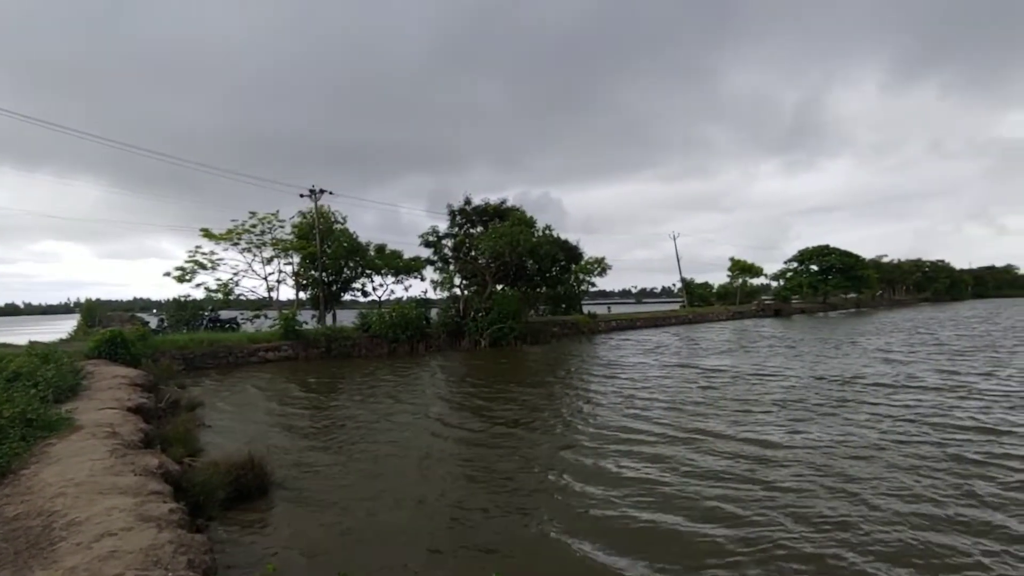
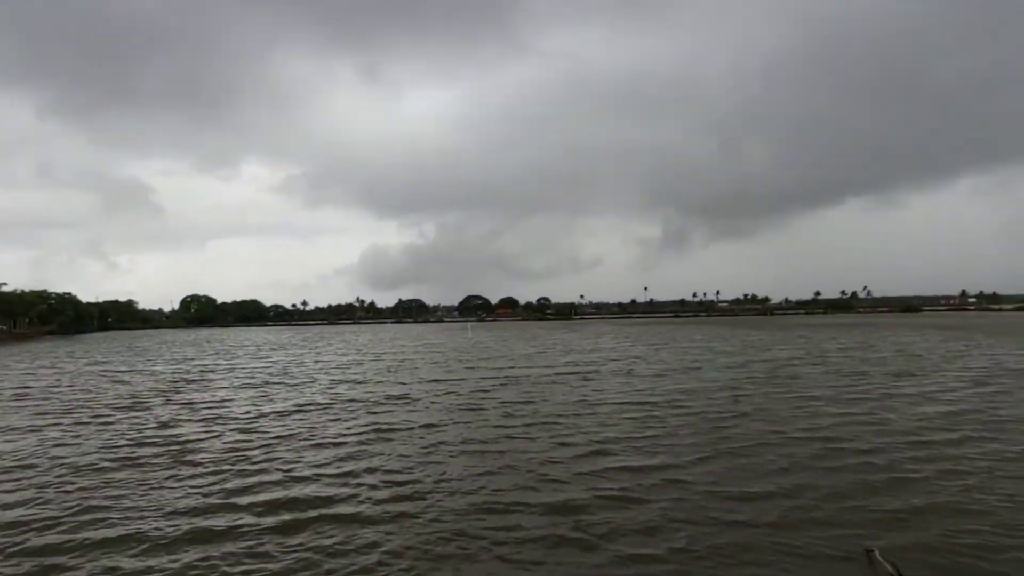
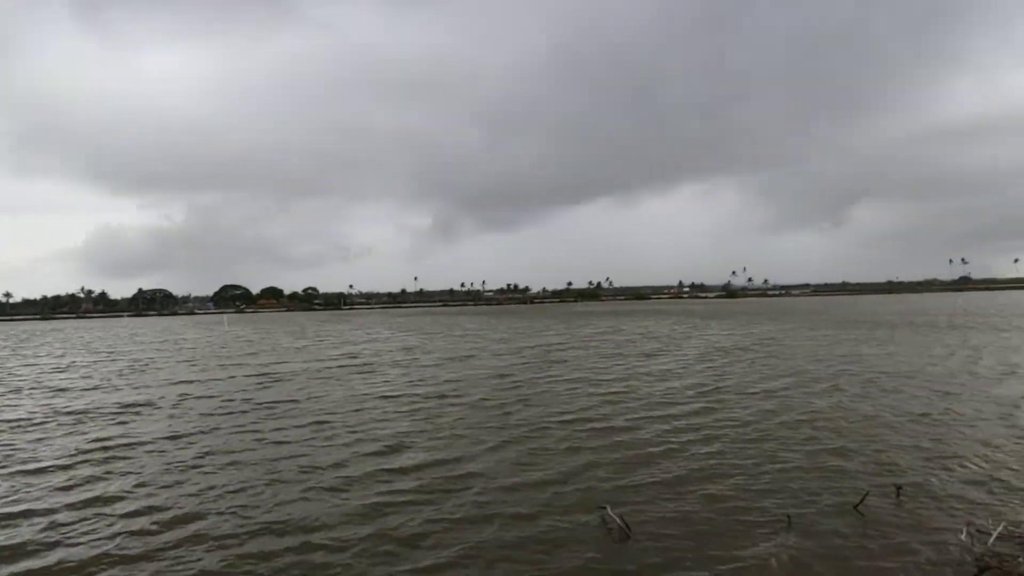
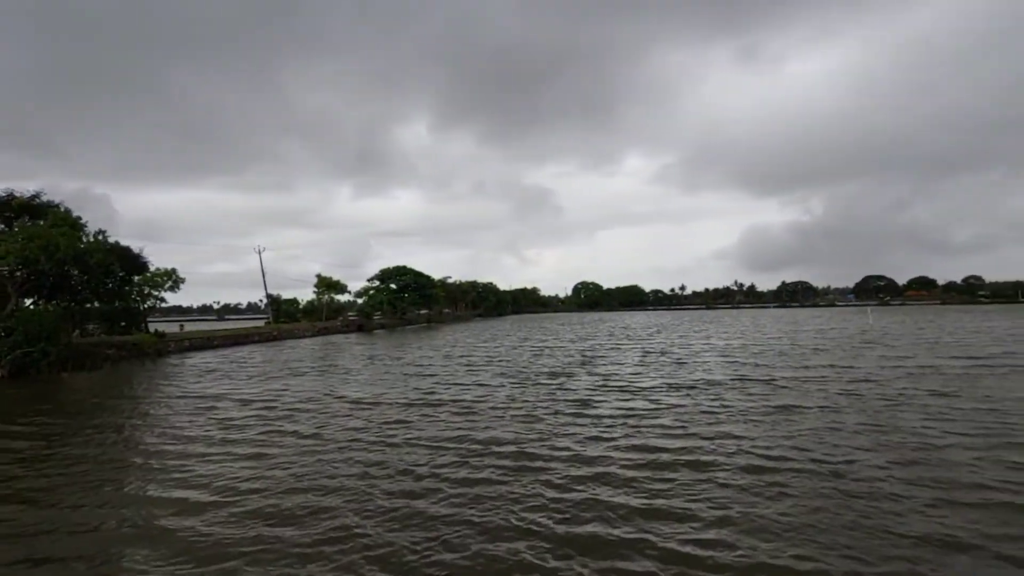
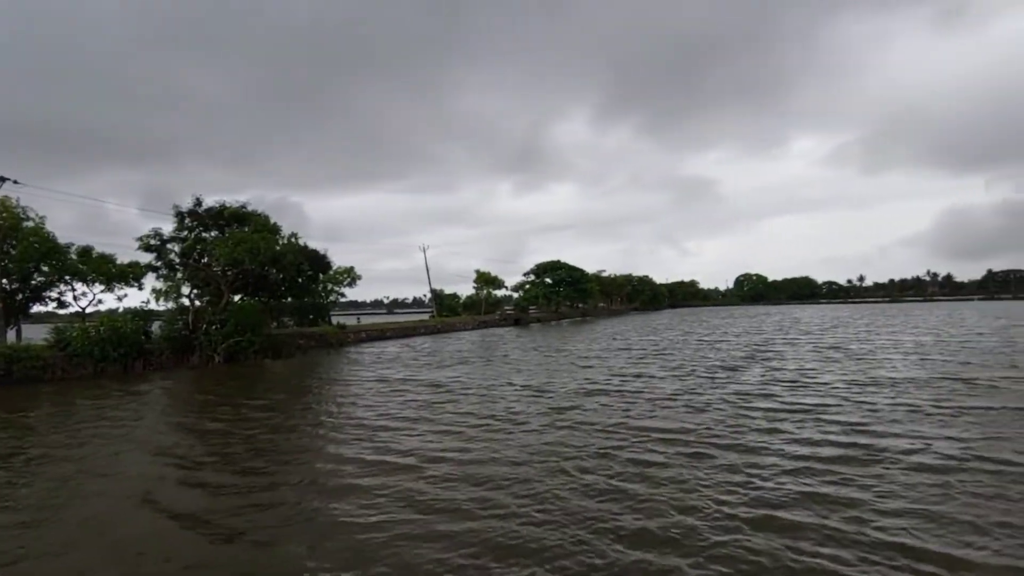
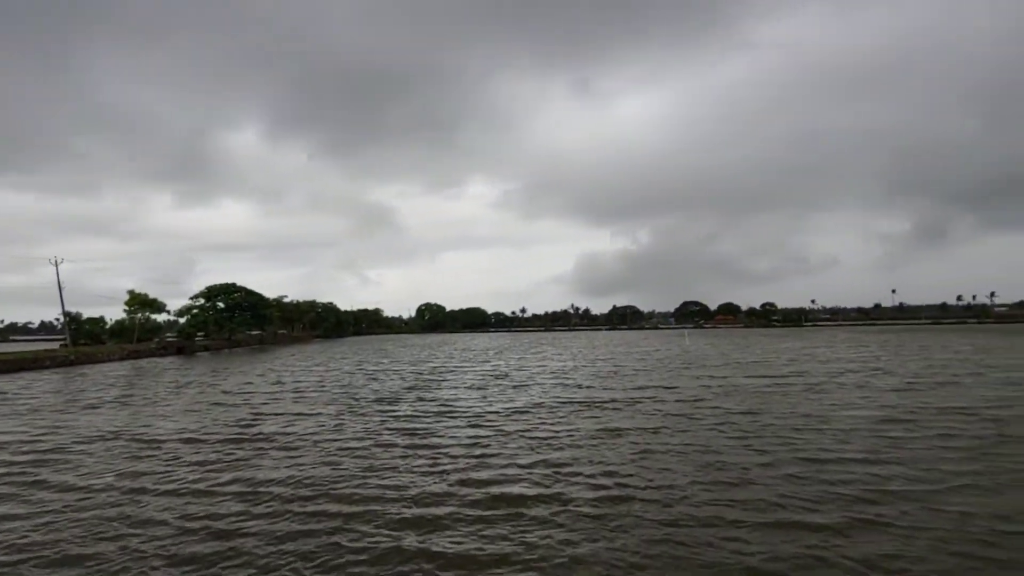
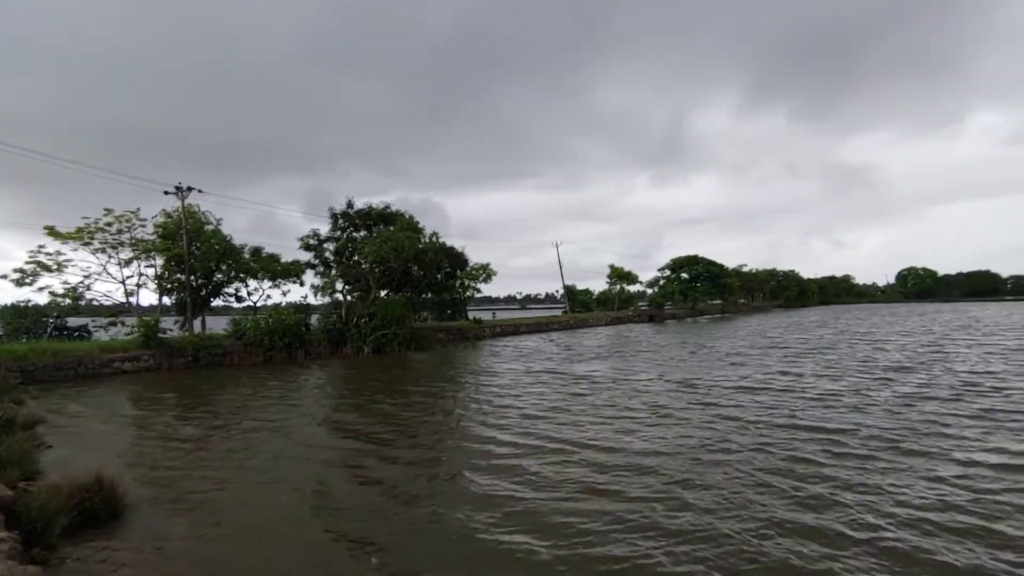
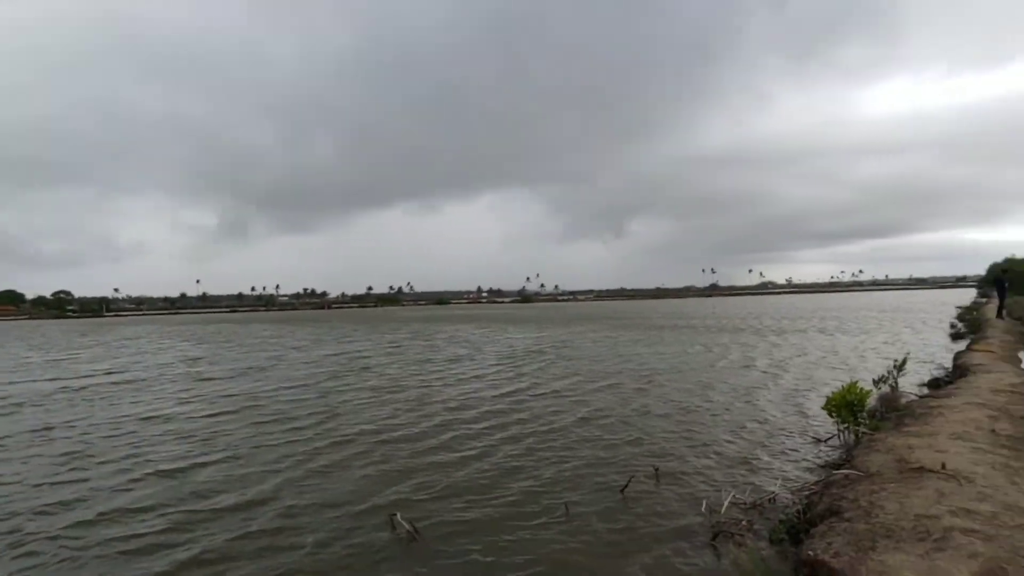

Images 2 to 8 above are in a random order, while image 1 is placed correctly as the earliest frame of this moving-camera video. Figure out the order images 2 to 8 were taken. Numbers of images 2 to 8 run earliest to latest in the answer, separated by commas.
7, 5, 4, 6, 2, 3, 8
